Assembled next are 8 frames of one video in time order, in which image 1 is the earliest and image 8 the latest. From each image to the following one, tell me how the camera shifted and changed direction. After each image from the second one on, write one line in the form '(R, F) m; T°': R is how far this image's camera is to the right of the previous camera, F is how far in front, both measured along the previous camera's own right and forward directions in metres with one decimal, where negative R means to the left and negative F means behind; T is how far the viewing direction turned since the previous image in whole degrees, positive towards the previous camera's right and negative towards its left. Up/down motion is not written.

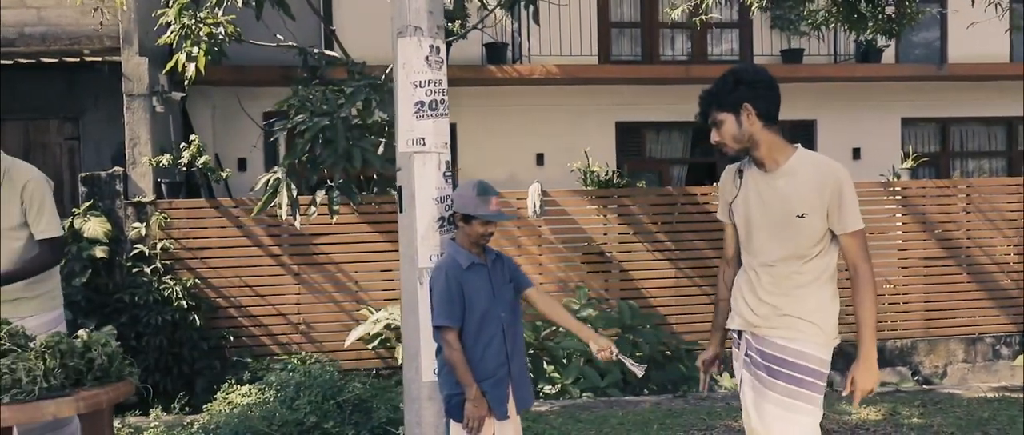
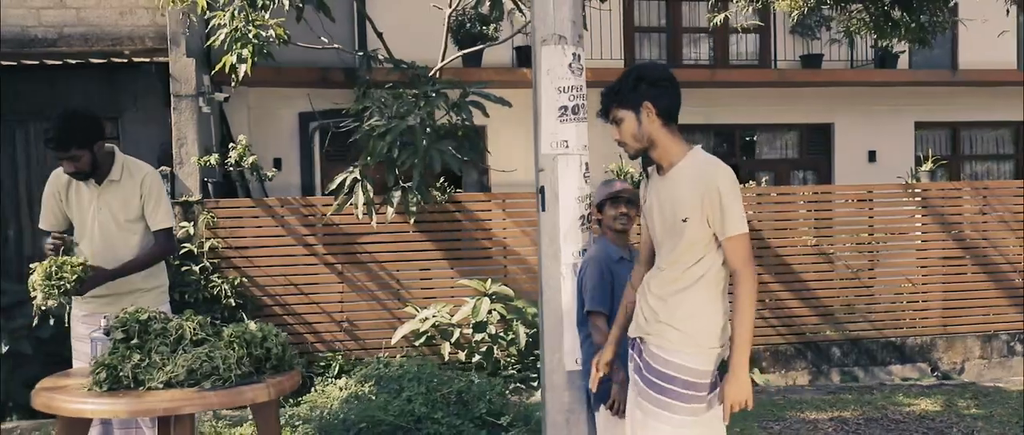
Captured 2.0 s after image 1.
(-0.6, -0.2) m; +1°
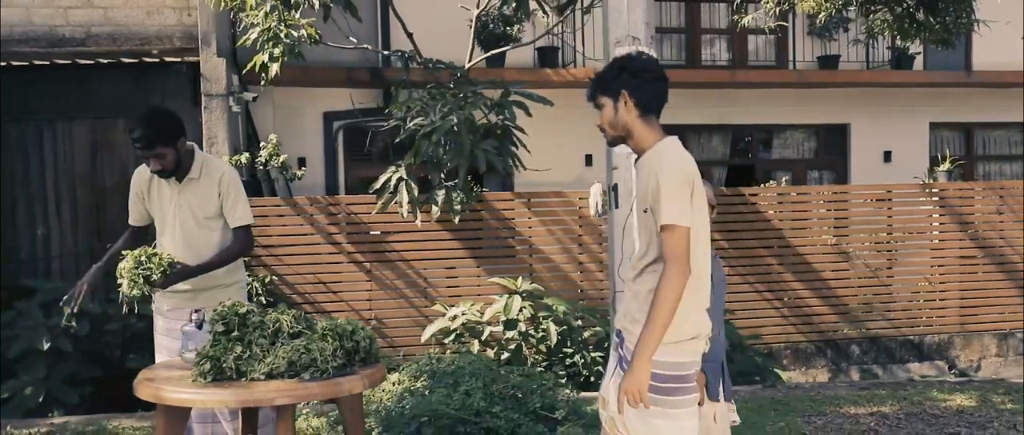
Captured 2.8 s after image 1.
(-0.3, -0.1) m; 0°
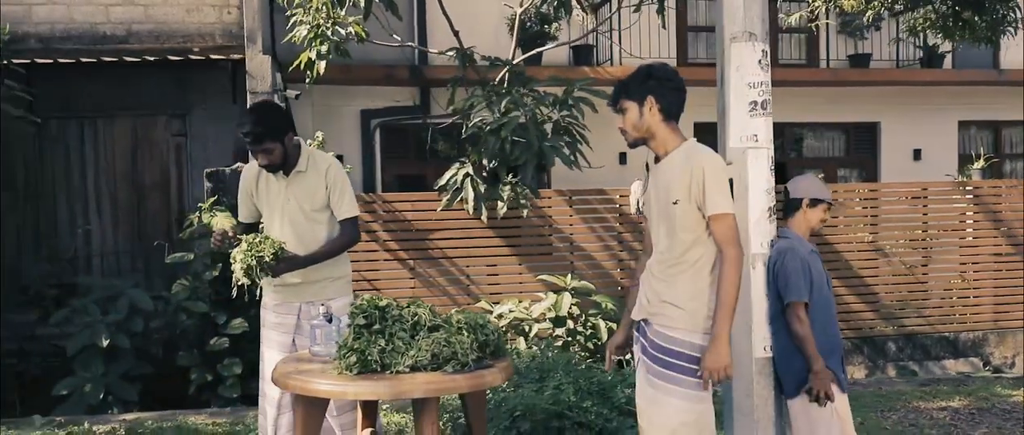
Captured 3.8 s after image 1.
(-0.5, 0.0) m; 0°
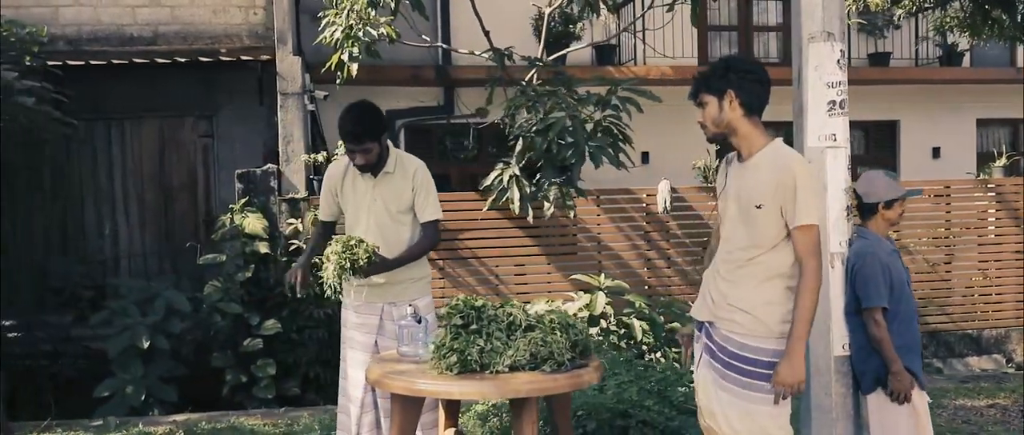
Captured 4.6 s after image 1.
(-0.3, 0.0) m; 0°
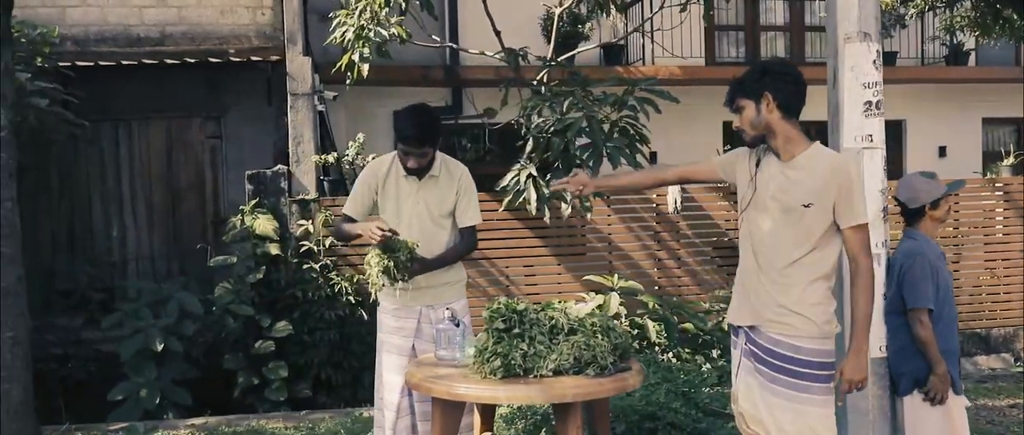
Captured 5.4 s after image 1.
(-0.2, 0.0) m; 0°
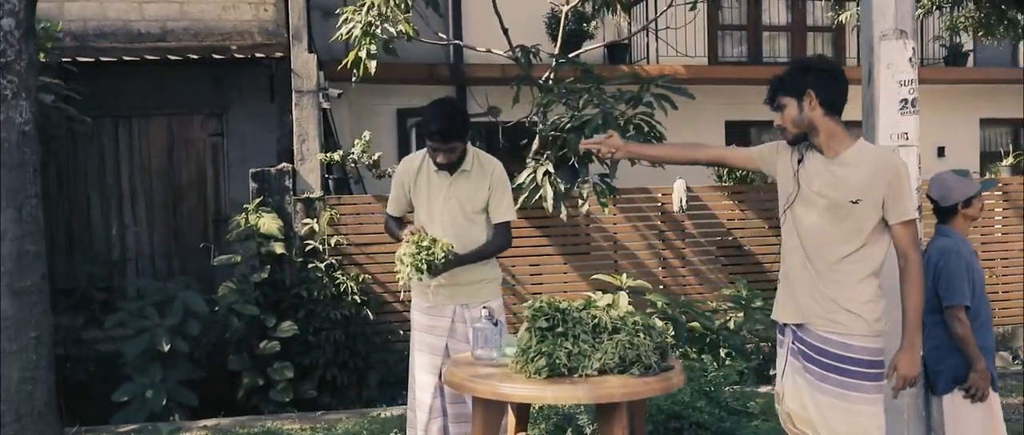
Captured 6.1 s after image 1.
(-0.2, 0.0) m; +1°
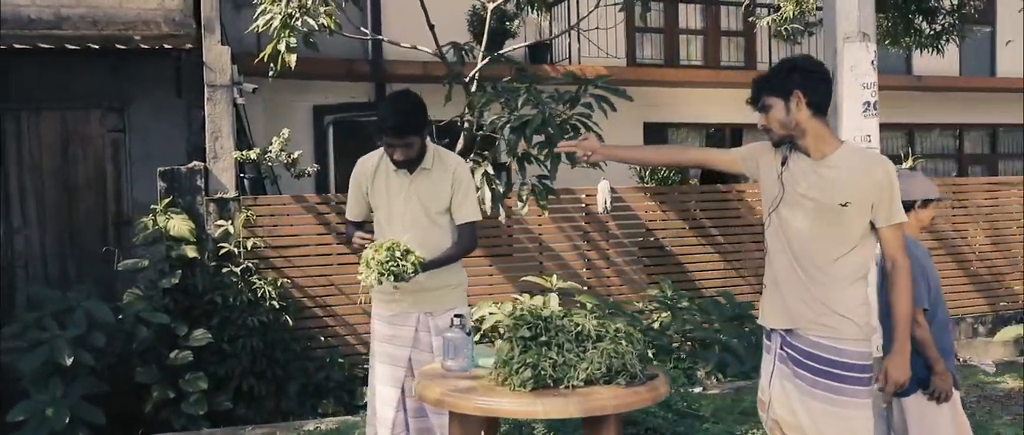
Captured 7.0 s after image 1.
(-0.2, +0.2) m; +7°
